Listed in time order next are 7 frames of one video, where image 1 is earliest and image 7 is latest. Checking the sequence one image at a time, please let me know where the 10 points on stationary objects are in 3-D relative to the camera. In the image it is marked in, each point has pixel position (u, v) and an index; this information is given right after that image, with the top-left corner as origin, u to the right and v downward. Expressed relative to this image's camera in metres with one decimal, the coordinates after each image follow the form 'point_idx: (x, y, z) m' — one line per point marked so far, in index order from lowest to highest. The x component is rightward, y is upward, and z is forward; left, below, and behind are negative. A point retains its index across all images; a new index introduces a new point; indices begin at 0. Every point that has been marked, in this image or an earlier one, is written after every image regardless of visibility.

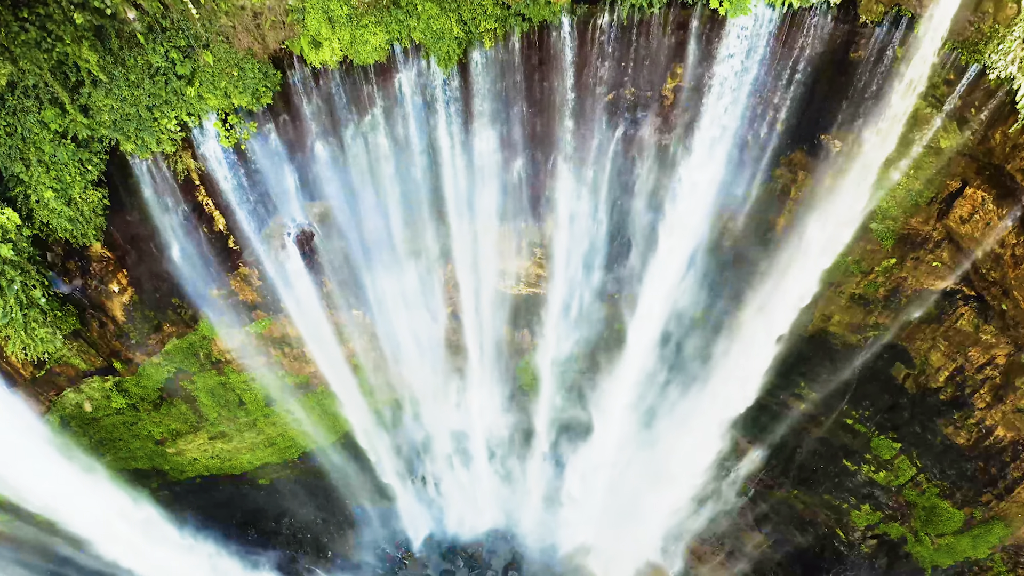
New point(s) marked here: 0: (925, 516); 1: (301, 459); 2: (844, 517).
0: (+9.2, -5.3, +13.0) m
1: (-5.5, -4.5, +15.3) m
2: (+8.0, -5.7, +14.1) m
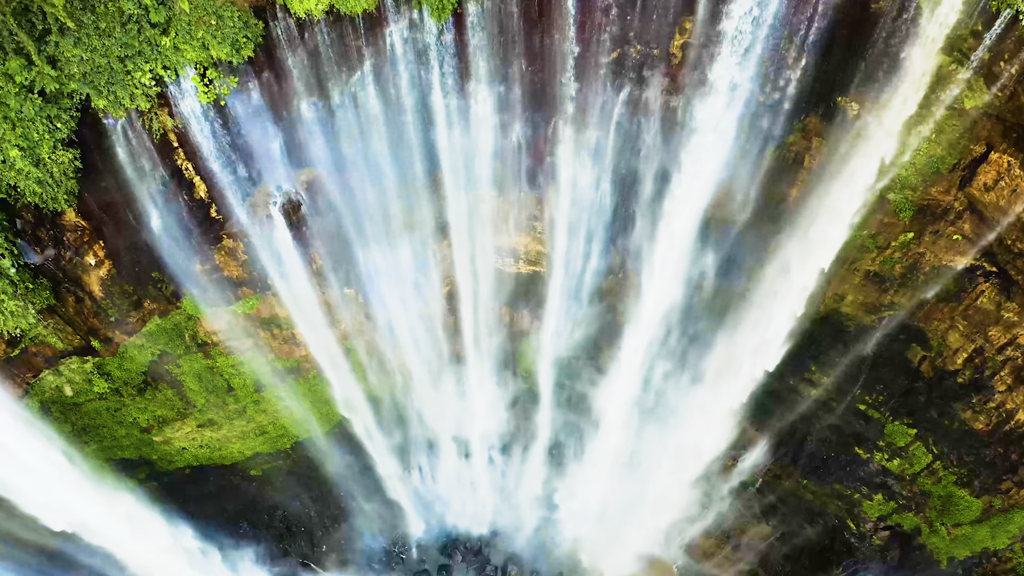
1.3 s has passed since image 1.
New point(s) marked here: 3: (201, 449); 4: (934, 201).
0: (+9.2, -4.8, +12.4) m
1: (-5.6, -4.1, +14.7) m
2: (+8.0, -5.2, +13.5) m
3: (-7.4, -3.9, +13.9) m
4: (+7.7, +1.6, +10.5) m
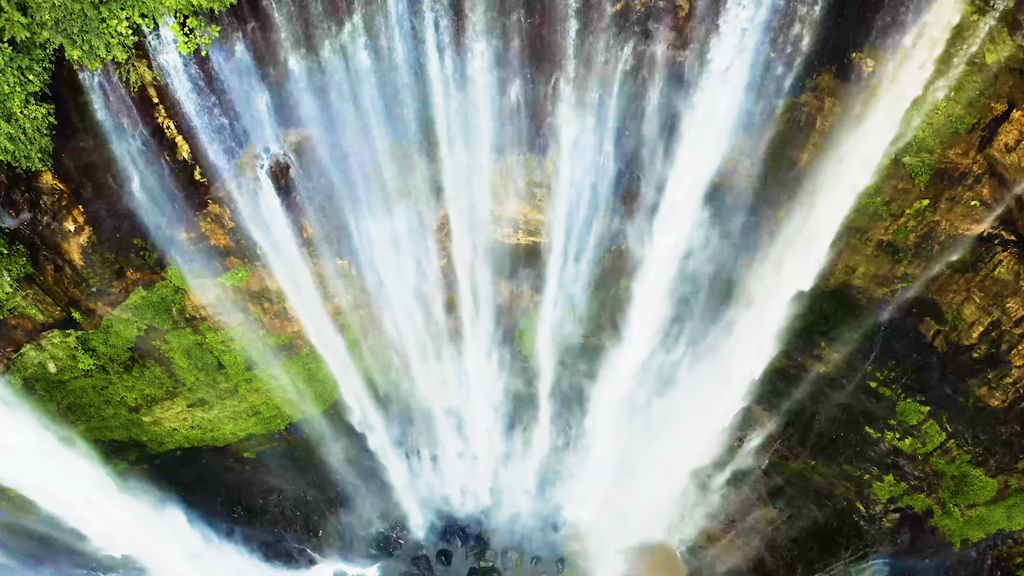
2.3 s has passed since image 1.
0: (+9.2, -4.2, +12.0) m
1: (-5.6, -3.5, +14.3) m
2: (+8.0, -4.6, +13.1) m
3: (-7.4, -3.3, +13.5) m
4: (+7.6, +2.1, +10.0) m
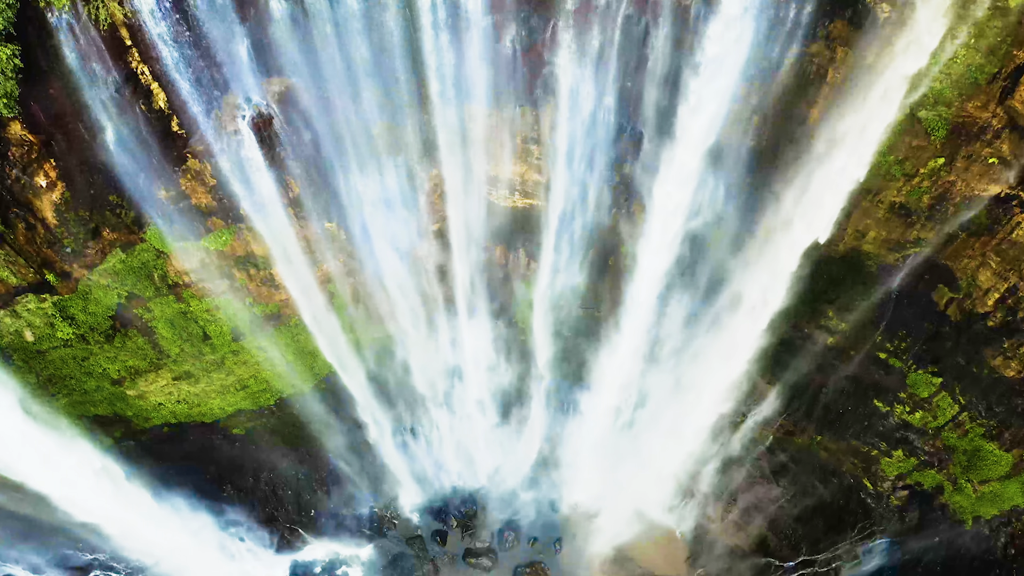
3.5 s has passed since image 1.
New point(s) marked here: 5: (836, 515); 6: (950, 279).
0: (+9.1, -3.5, +11.5) m
1: (-5.6, -2.8, +13.8) m
2: (+7.9, -3.9, +12.7) m
3: (-7.5, -2.6, +13.0) m
4: (+7.6, +2.8, +9.5) m
5: (+7.4, -5.2, +13.2) m
6: (+8.1, +0.2, +10.7) m
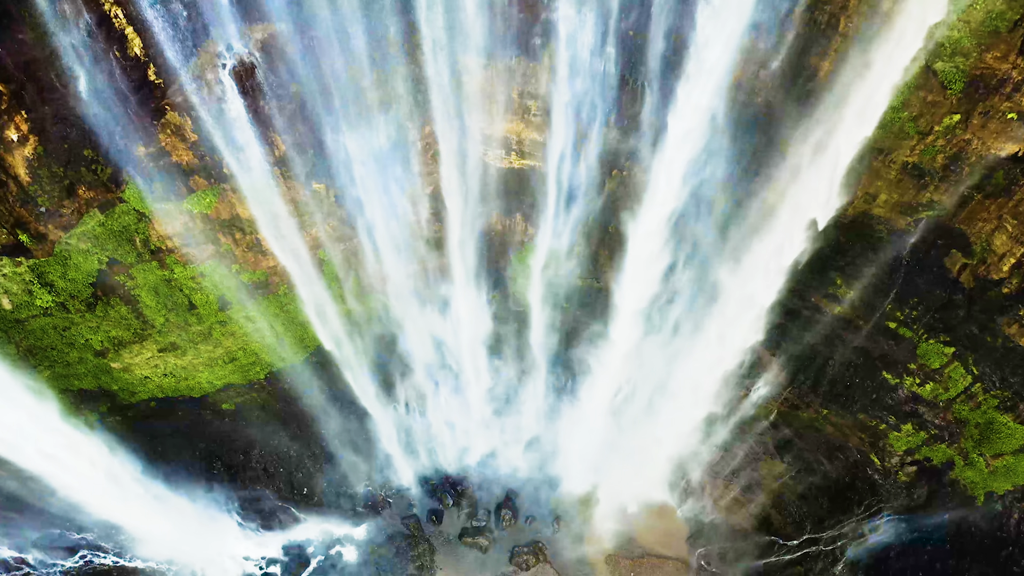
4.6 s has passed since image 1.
0: (+9.1, -2.8, +11.1) m
1: (-5.7, -2.1, +13.4) m
2: (+7.9, -3.2, +12.3) m
3: (-7.6, -1.9, +12.6) m
4: (+7.5, +3.5, +9.0) m
5: (+7.4, -4.5, +12.8) m
6: (+8.1, +0.8, +10.3) m
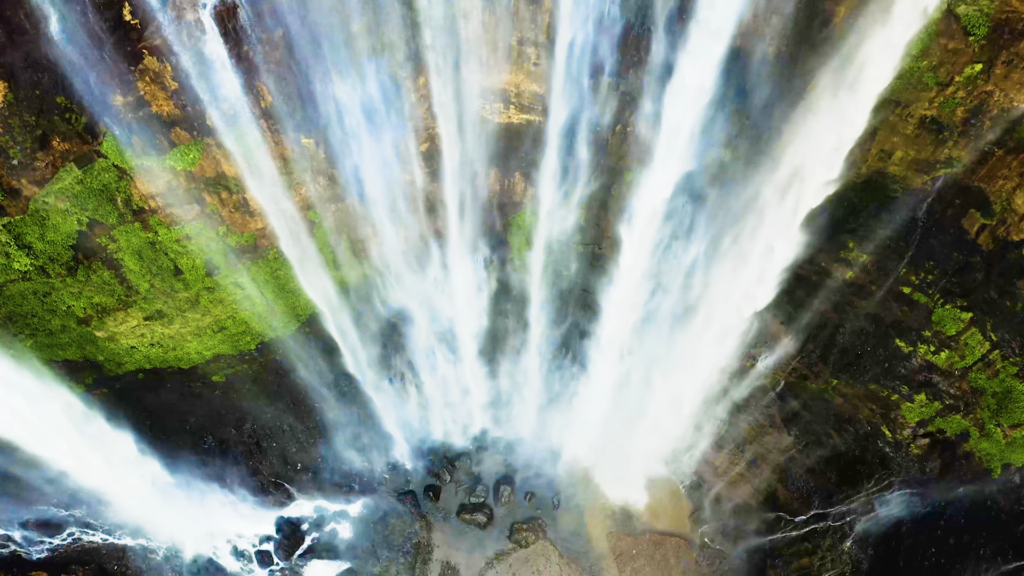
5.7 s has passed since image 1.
0: (+9.1, -2.1, +10.7) m
1: (-5.7, -1.4, +12.9) m
2: (+7.9, -2.5, +11.8) m
3: (-7.6, -1.2, +12.1) m
4: (+7.5, +4.2, +8.5) m
5: (+7.4, -3.8, +12.4) m
6: (+8.1, +1.6, +9.8) m
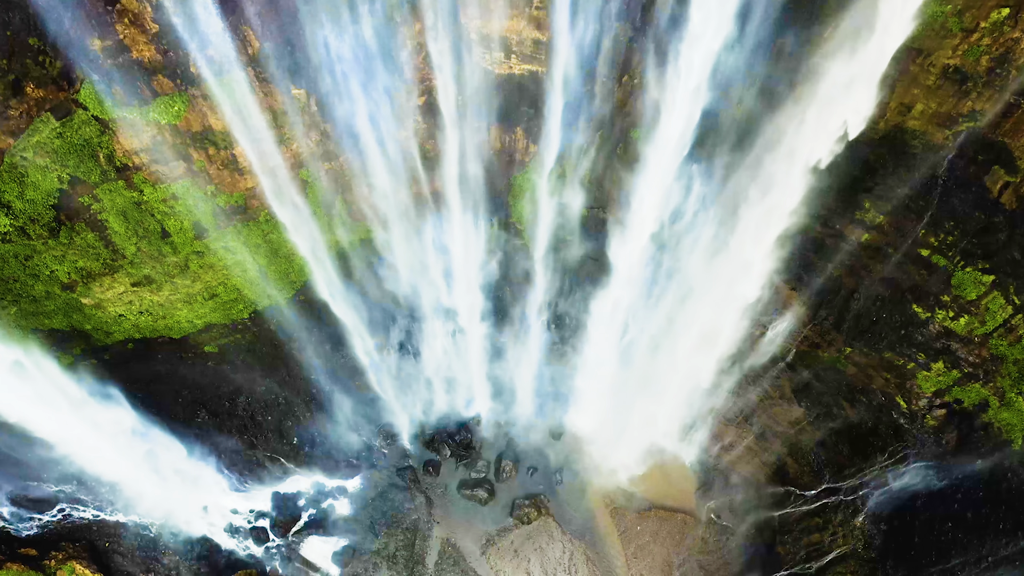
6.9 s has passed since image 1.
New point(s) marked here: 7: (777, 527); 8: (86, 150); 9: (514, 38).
0: (+9.1, -1.4, +10.2) m
1: (-5.7, -0.7, +12.5) m
2: (+7.9, -1.7, +11.4) m
3: (-7.6, -0.5, +11.7) m
4: (+7.5, +4.9, +7.9) m
5: (+7.4, -3.0, +12.0) m
6: (+8.1, +2.3, +9.3) m
7: (+6.0, -5.4, +13.0) m
8: (-7.1, +2.3, +9.6) m
9: (0.0, +4.3, +10.3) m
